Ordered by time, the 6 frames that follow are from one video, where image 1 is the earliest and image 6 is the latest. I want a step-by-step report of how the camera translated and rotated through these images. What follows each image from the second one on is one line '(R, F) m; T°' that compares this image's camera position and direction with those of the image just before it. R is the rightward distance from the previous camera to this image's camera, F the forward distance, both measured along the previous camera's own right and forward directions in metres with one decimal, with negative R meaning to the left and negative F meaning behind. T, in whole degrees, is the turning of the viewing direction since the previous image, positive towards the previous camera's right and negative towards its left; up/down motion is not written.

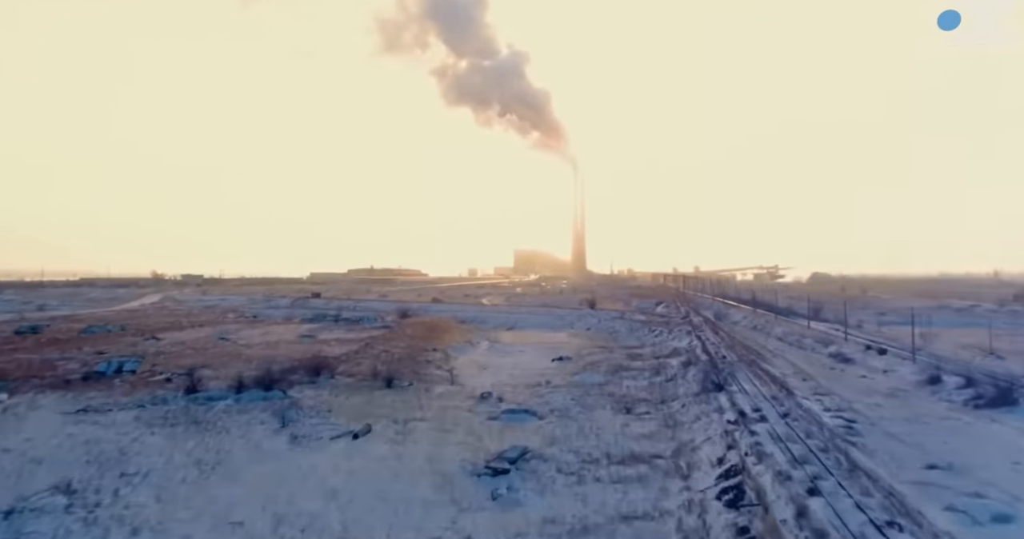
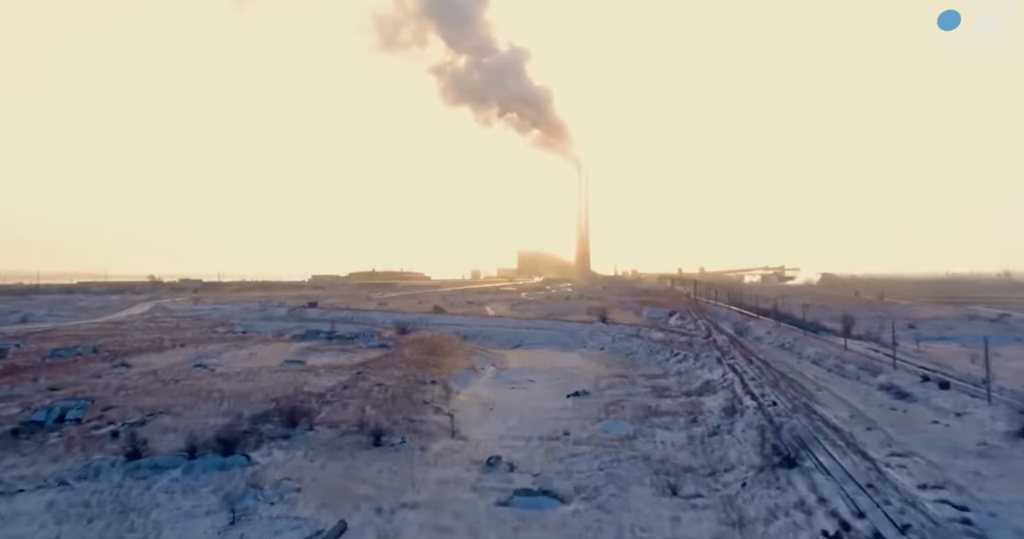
(-0.1, +1.0) m; 0°
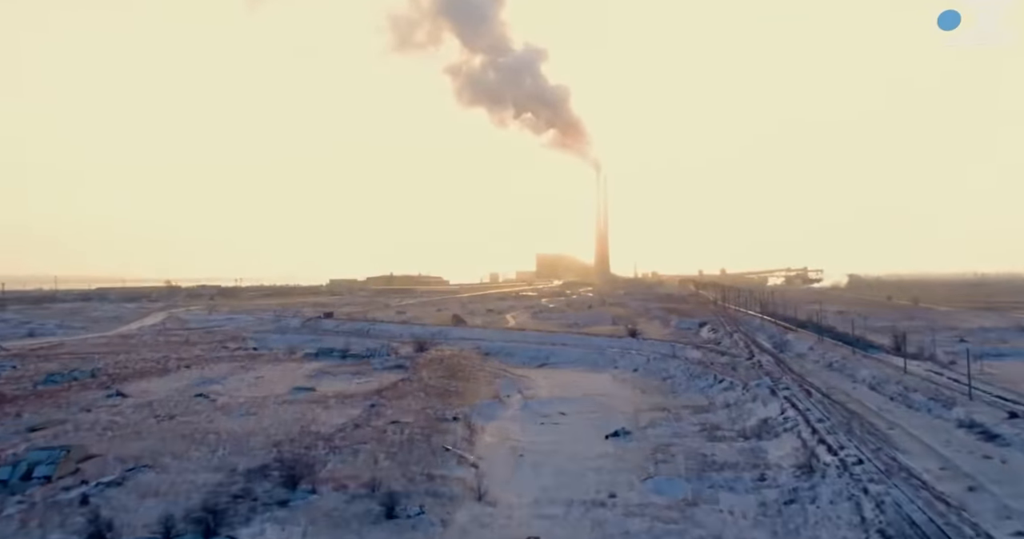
(-0.1, +0.8) m; -2°
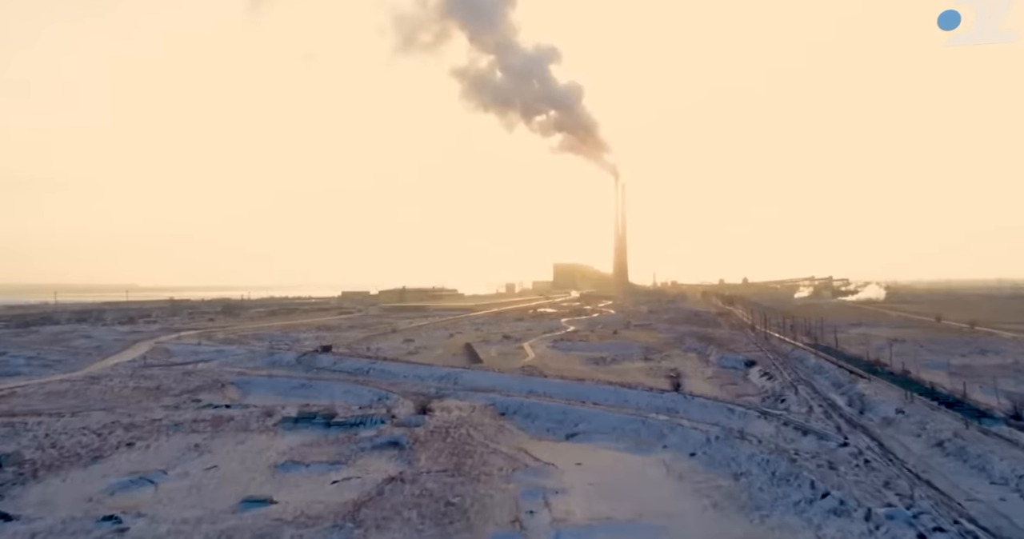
(-0.1, +2.2) m; -1°
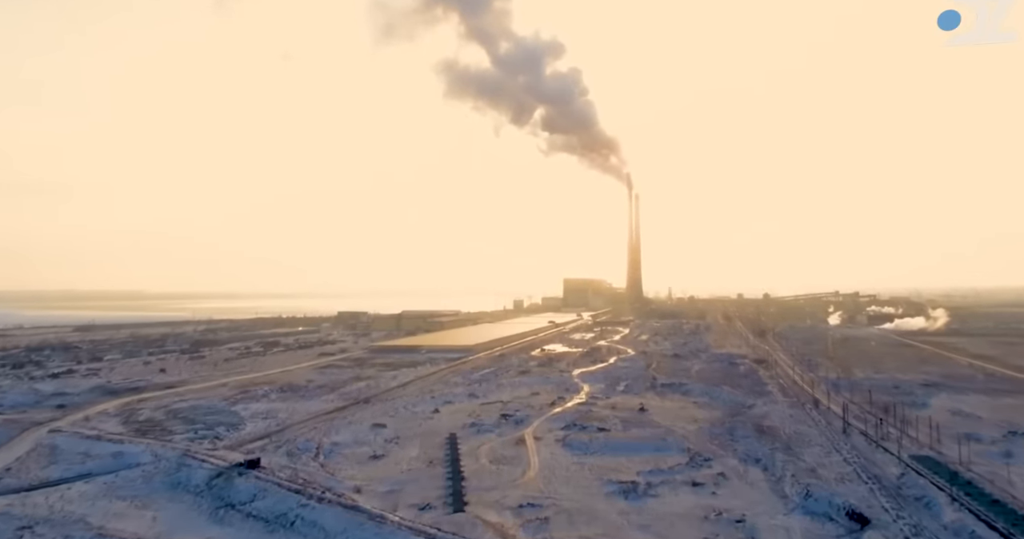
(+0.3, +5.1) m; -1°
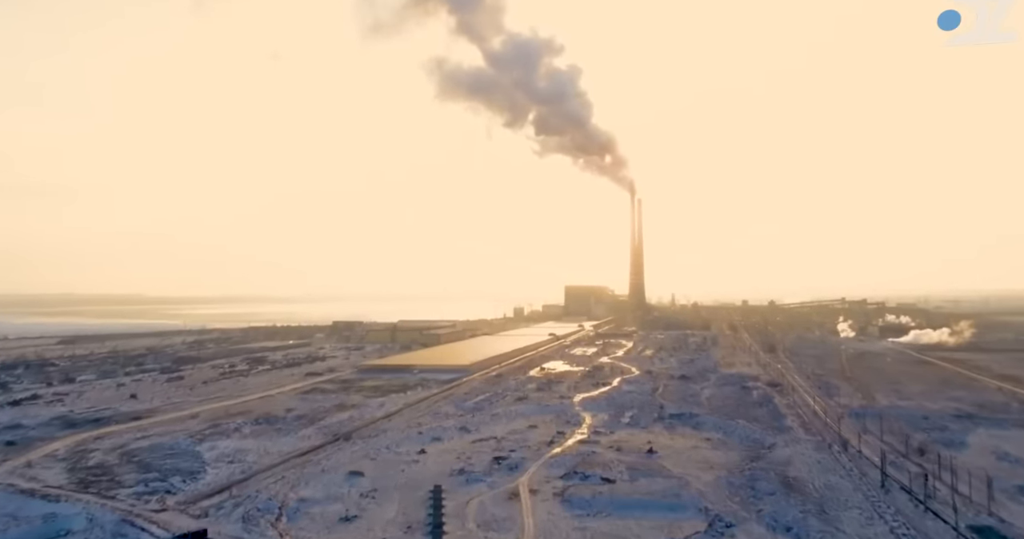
(+0.2, +2.0) m; 0°
